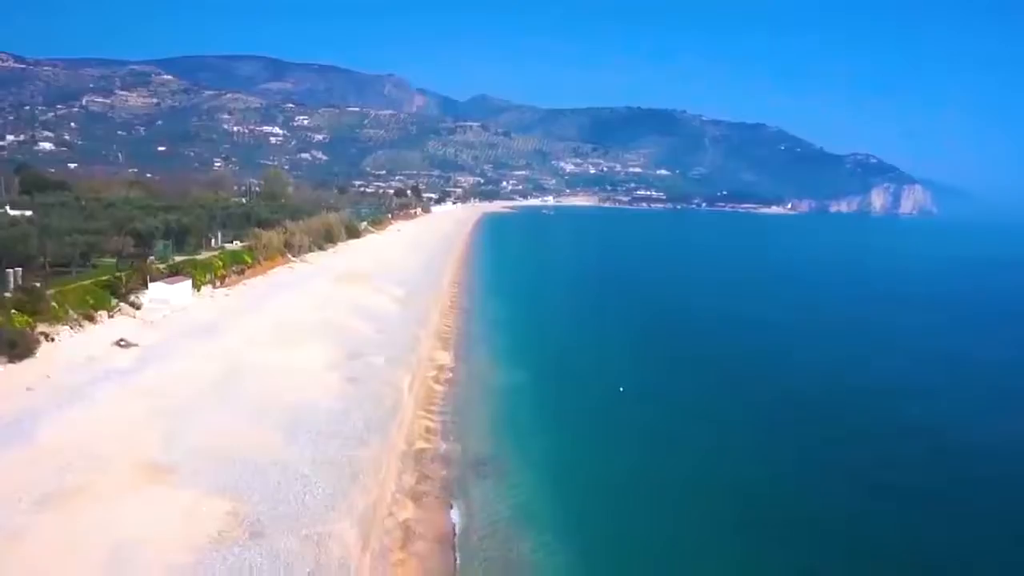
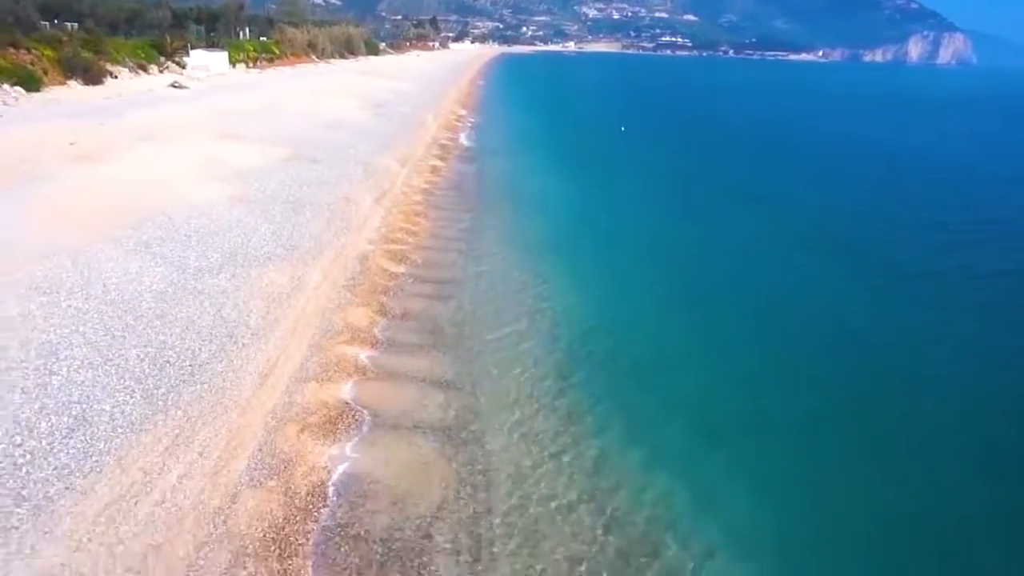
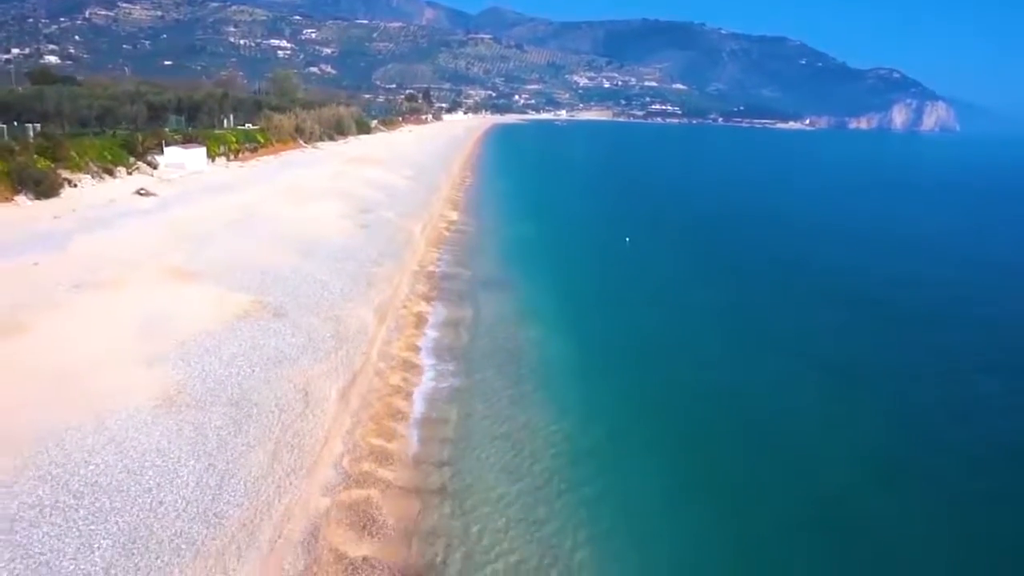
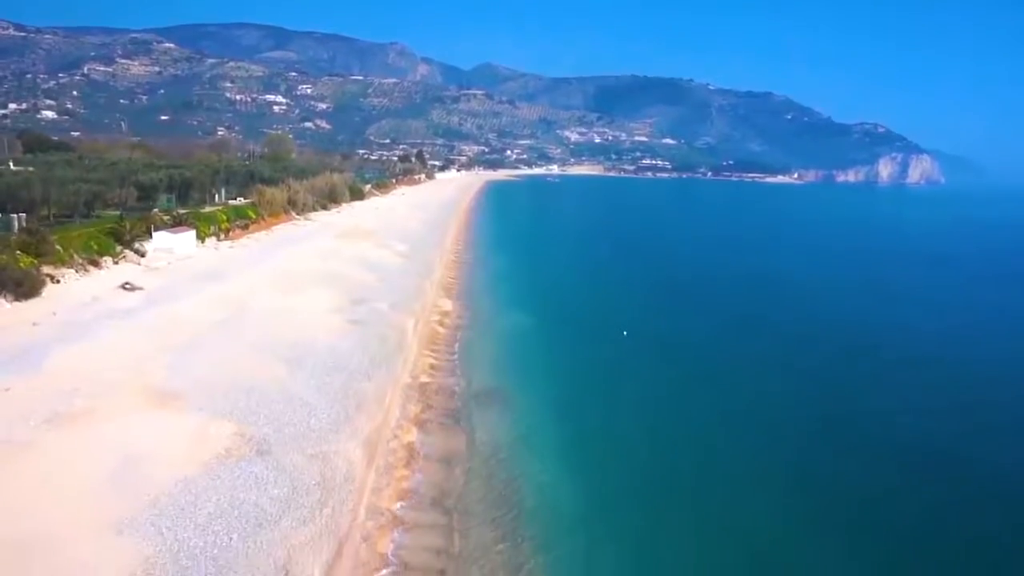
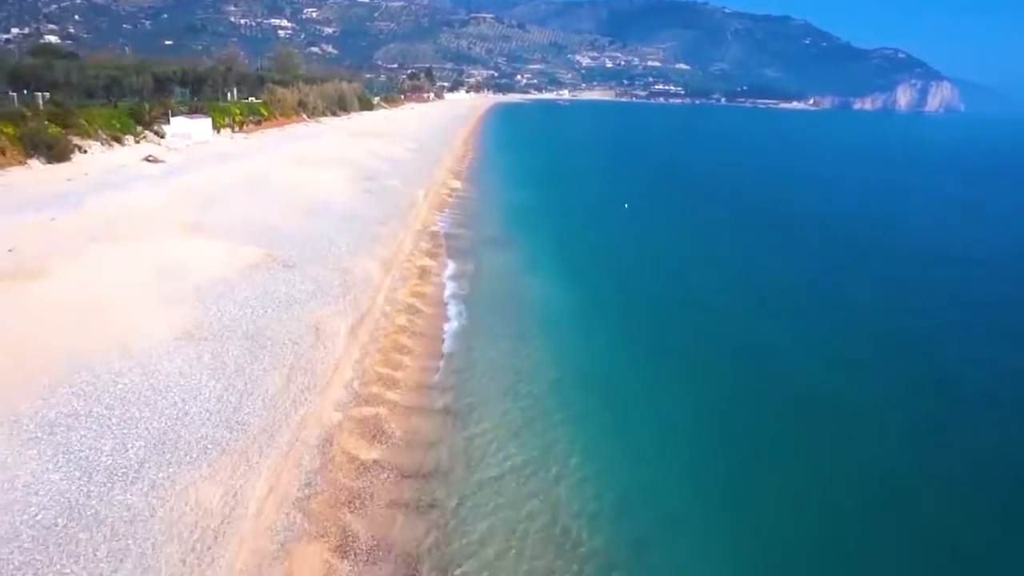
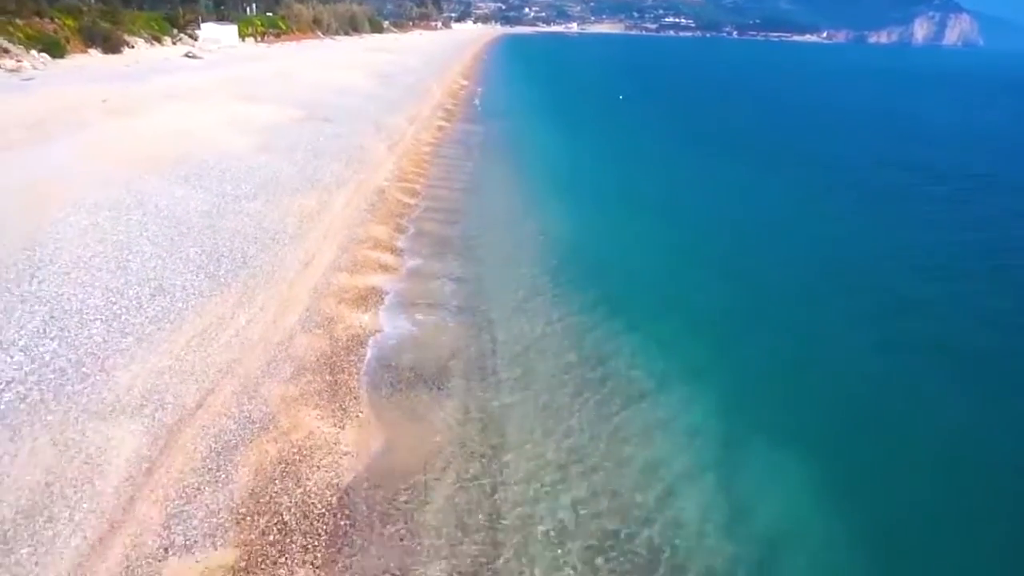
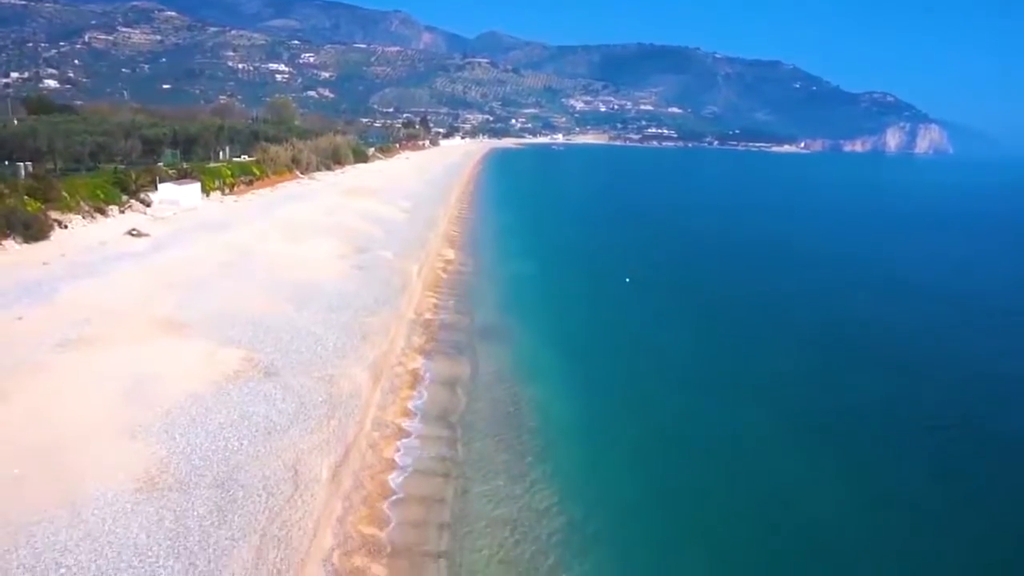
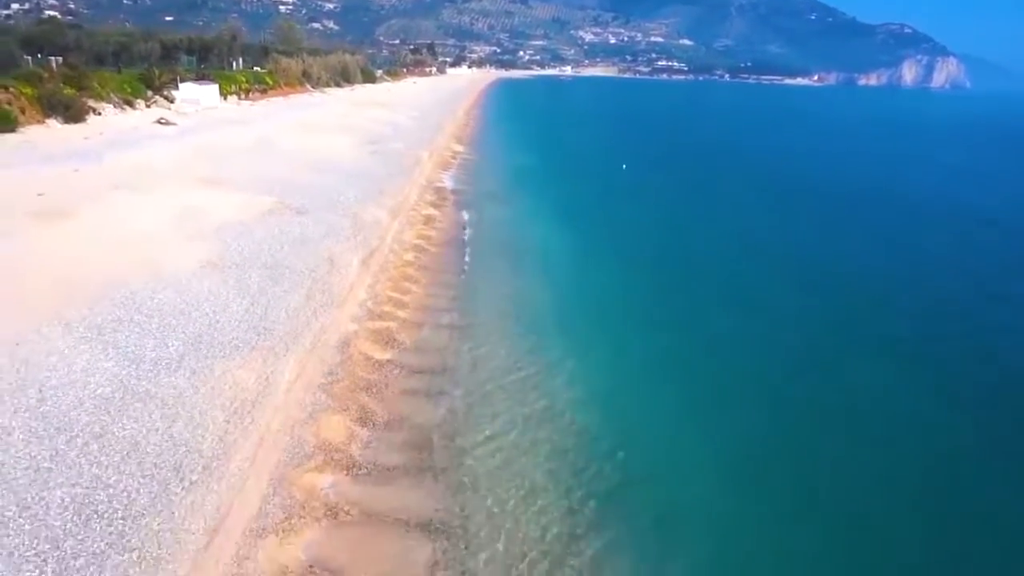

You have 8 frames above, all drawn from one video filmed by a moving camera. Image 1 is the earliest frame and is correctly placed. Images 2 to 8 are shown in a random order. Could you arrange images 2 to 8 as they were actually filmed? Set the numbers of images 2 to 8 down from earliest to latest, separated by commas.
4, 7, 3, 5, 8, 2, 6
